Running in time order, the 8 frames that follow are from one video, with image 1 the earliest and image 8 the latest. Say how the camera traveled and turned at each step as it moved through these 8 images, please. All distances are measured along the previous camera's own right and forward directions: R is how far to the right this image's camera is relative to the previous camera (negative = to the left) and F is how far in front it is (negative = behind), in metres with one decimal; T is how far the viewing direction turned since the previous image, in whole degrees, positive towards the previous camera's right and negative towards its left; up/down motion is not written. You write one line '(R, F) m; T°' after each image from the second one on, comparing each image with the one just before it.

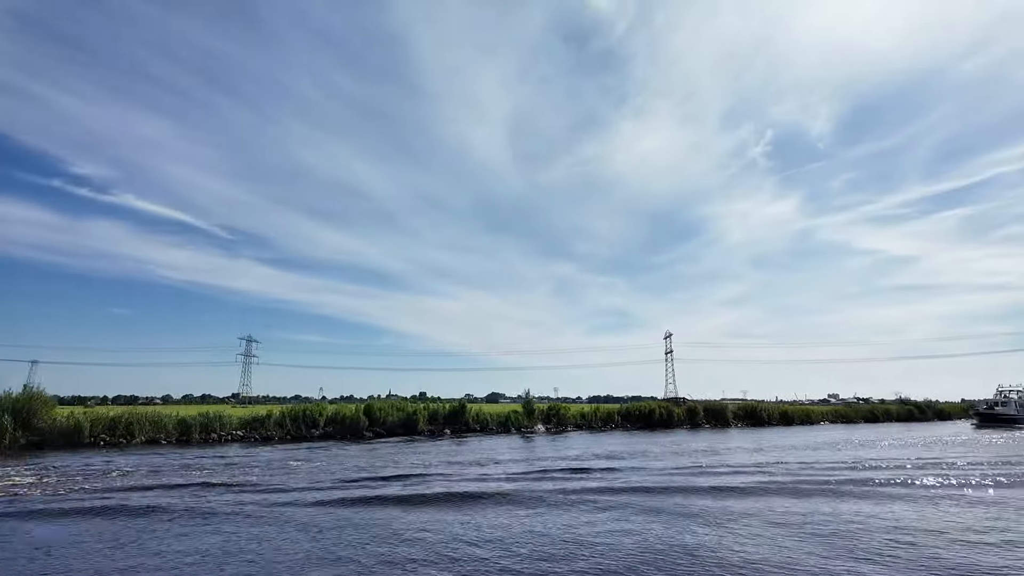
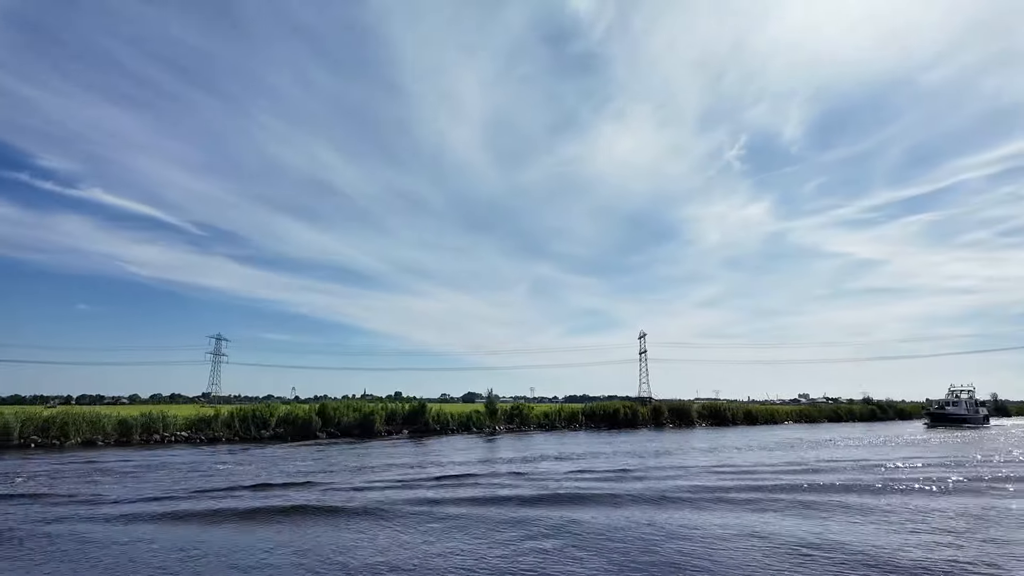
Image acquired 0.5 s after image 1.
(+1.7, +1.1) m; +2°
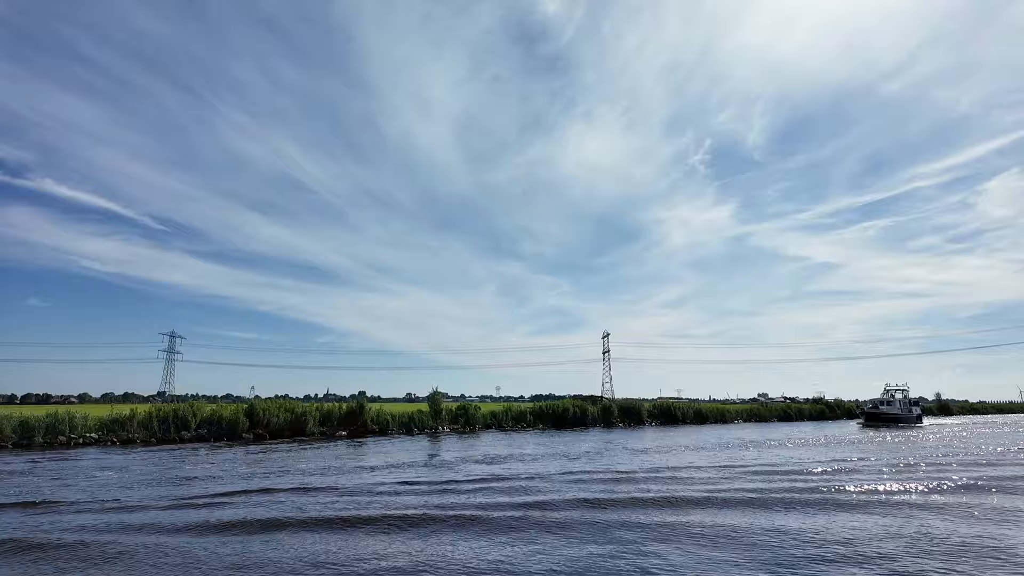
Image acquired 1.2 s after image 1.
(+2.4, +1.8) m; +3°
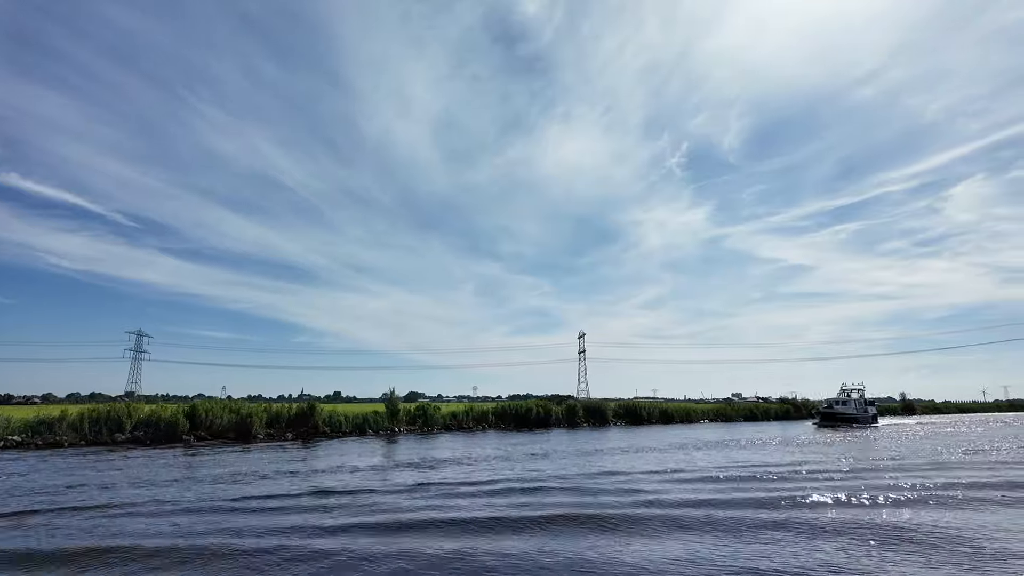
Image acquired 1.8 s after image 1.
(+2.0, +1.6) m; +2°
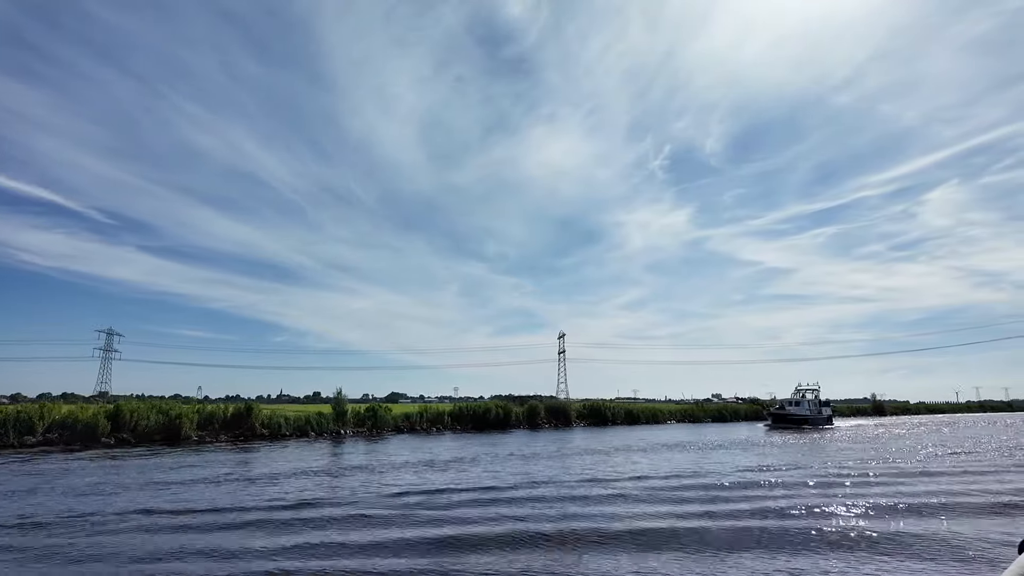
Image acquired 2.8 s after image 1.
(+3.0, +2.6) m; +2°
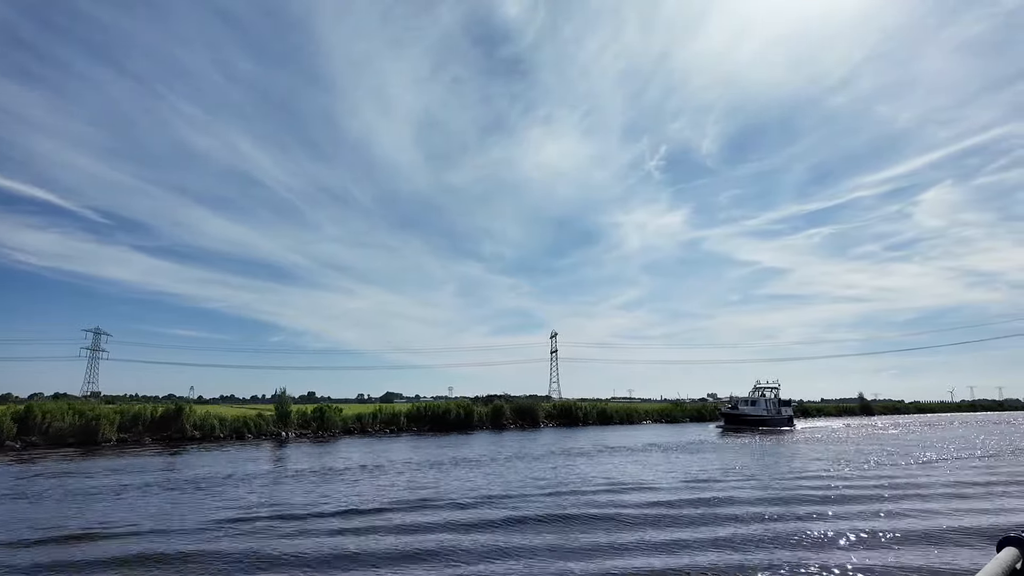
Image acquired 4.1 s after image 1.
(+4.1, +3.6) m; 0°
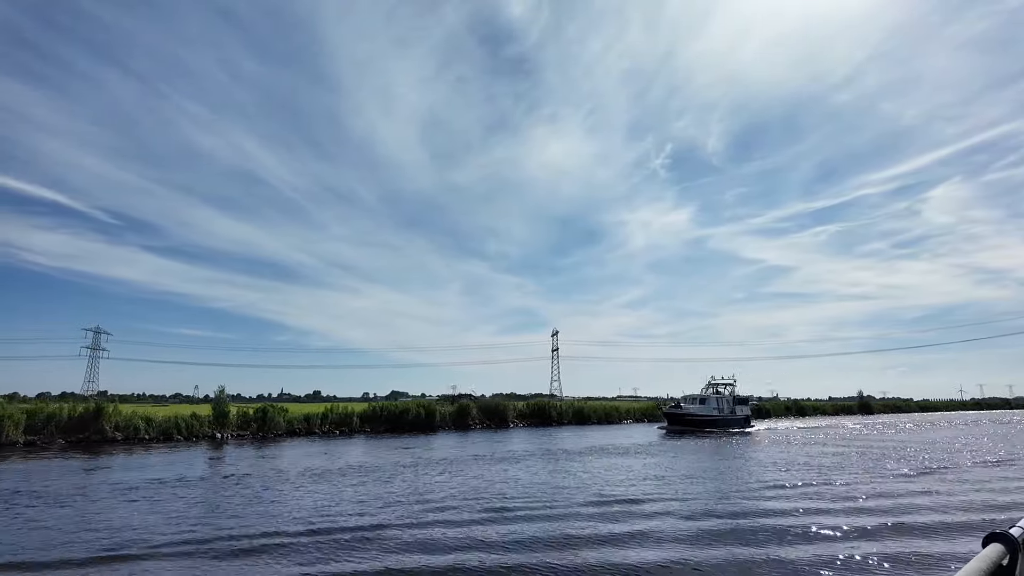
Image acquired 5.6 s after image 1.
(+4.8, +4.2) m; 0°
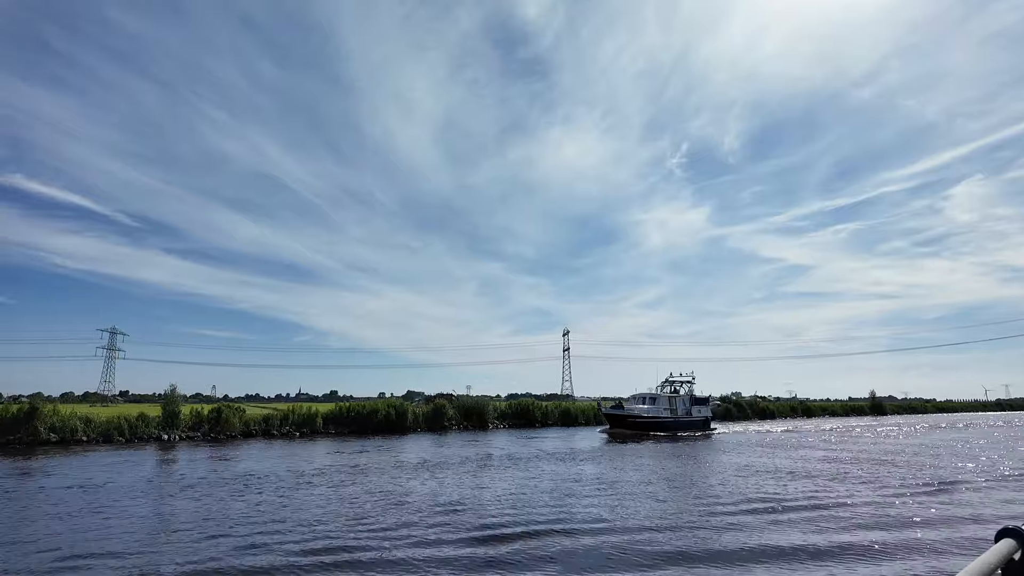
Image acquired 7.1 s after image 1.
(+4.4, +3.6) m; -1°
